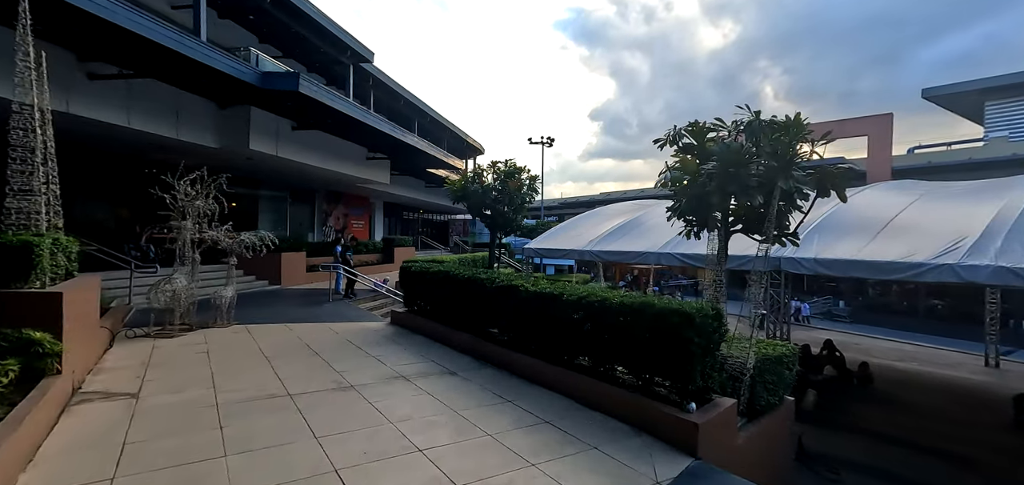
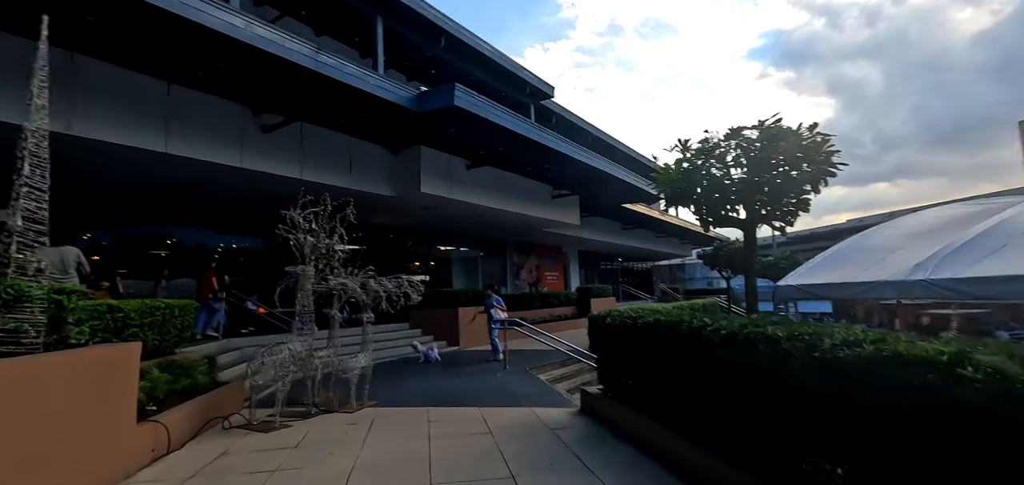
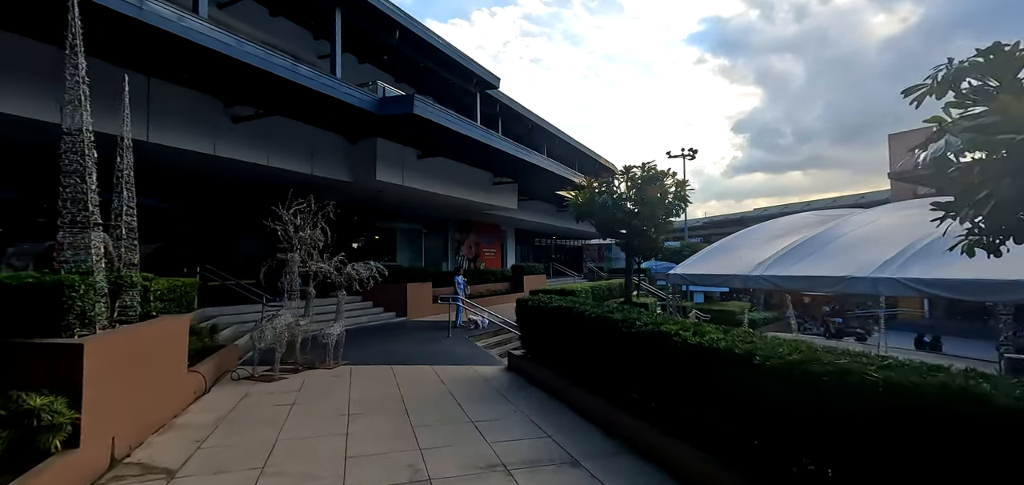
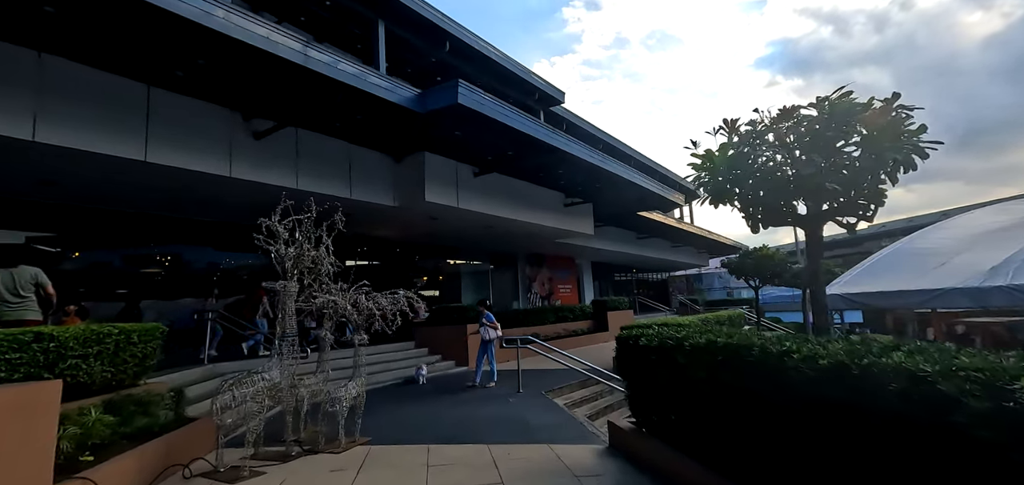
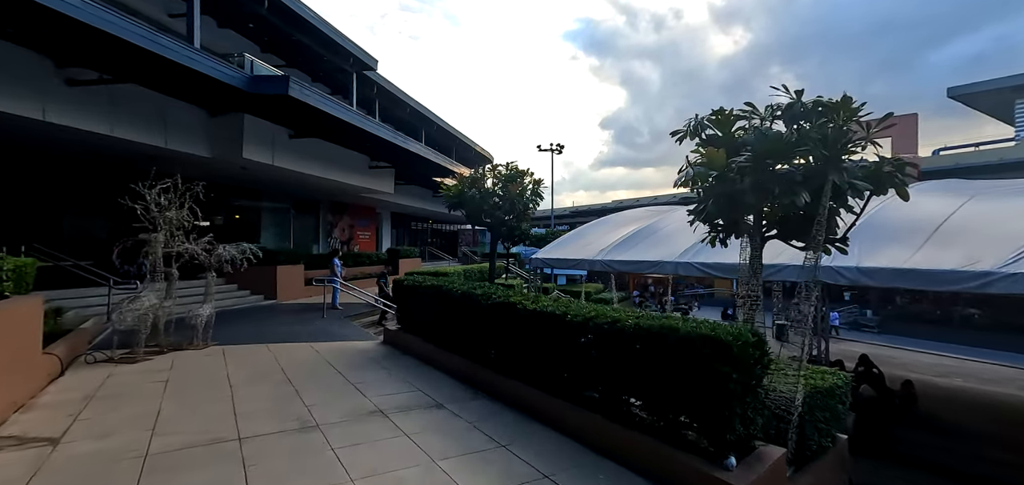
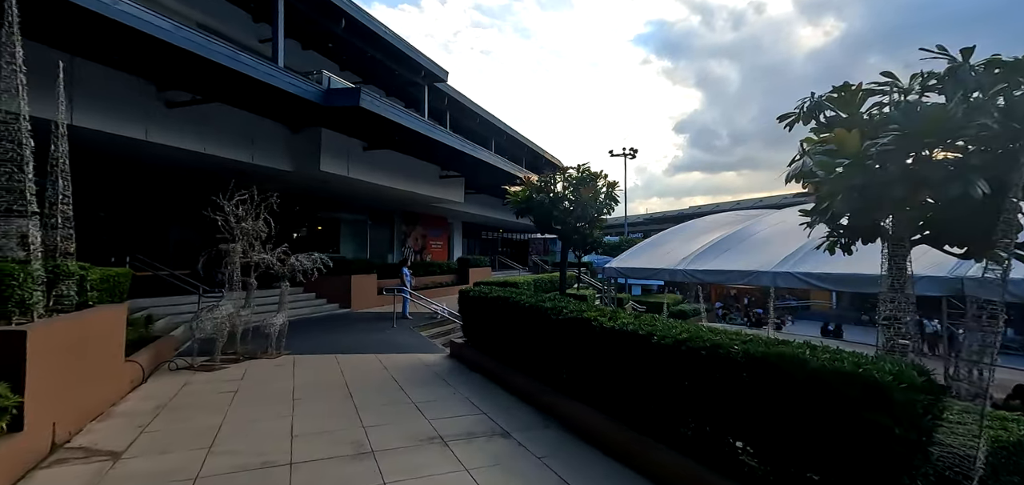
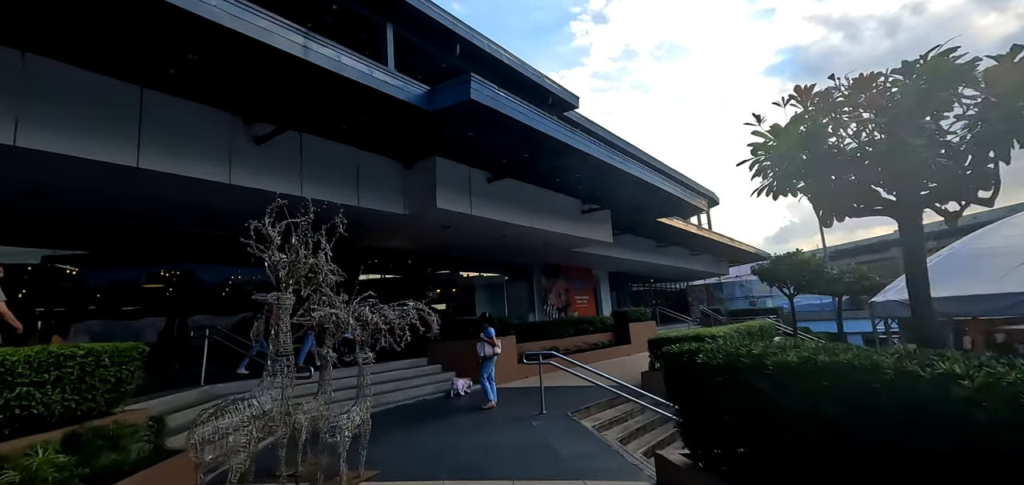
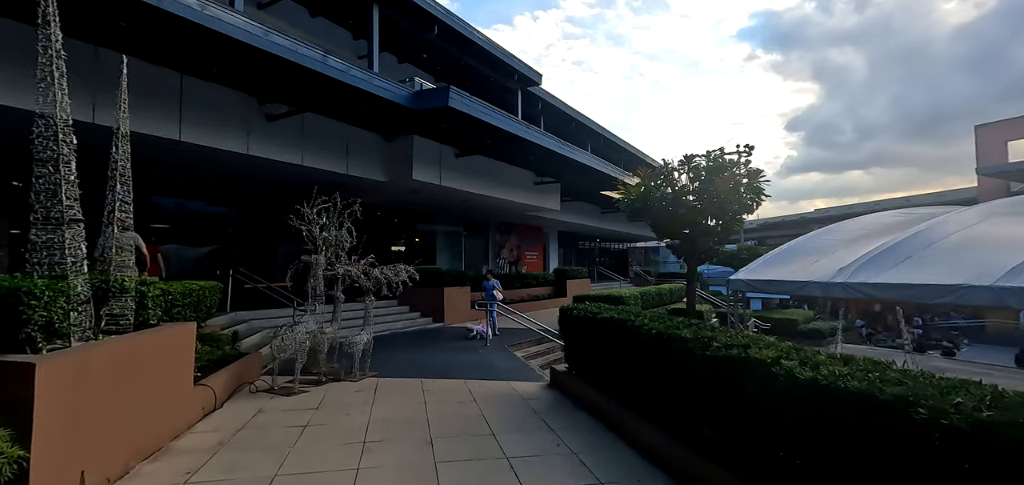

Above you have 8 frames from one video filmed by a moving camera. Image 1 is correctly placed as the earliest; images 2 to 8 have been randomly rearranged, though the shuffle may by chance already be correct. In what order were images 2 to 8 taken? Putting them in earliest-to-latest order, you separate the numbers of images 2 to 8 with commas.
5, 6, 3, 8, 2, 4, 7
